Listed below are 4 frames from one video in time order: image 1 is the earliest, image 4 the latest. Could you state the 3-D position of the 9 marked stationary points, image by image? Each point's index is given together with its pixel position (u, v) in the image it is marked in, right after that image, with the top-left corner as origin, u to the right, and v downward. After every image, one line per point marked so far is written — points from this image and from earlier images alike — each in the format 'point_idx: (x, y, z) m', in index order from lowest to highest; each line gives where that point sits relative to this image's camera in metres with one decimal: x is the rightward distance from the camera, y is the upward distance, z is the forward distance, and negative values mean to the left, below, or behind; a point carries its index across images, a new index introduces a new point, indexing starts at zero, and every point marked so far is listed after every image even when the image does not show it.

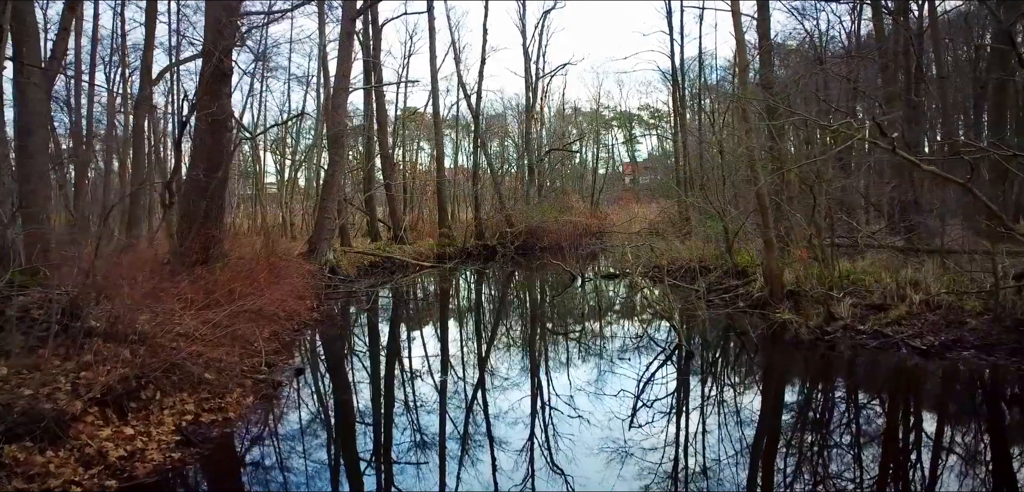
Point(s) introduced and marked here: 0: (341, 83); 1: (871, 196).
0: (-3.9, +3.8, +13.0) m
1: (+6.6, +0.9, +10.2) m
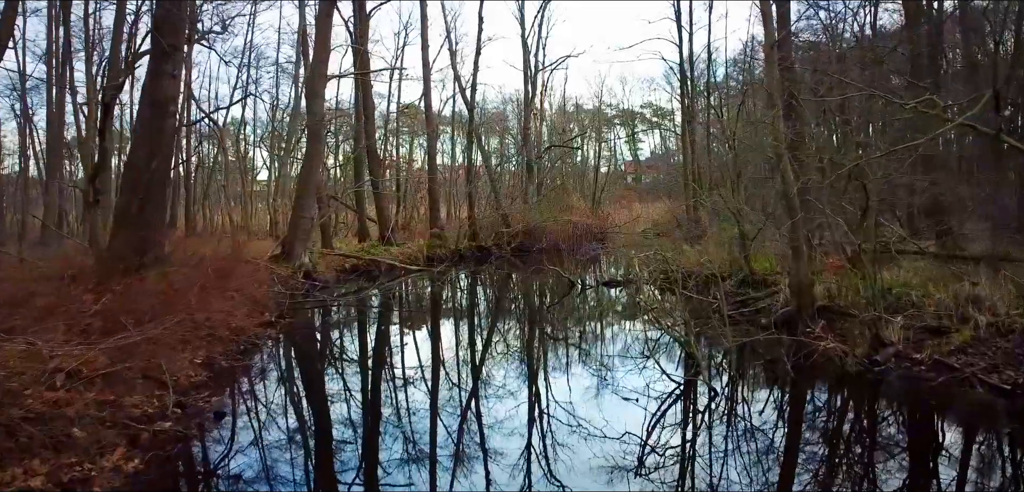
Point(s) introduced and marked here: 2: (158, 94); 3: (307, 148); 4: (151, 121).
0: (-4.1, +3.7, +11.9) m
1: (+6.4, +0.8, +9.0) m
2: (-4.7, +2.0, +7.3) m
3: (-4.4, +2.1, +11.9) m
4: (-4.6, +1.6, +7.1) m
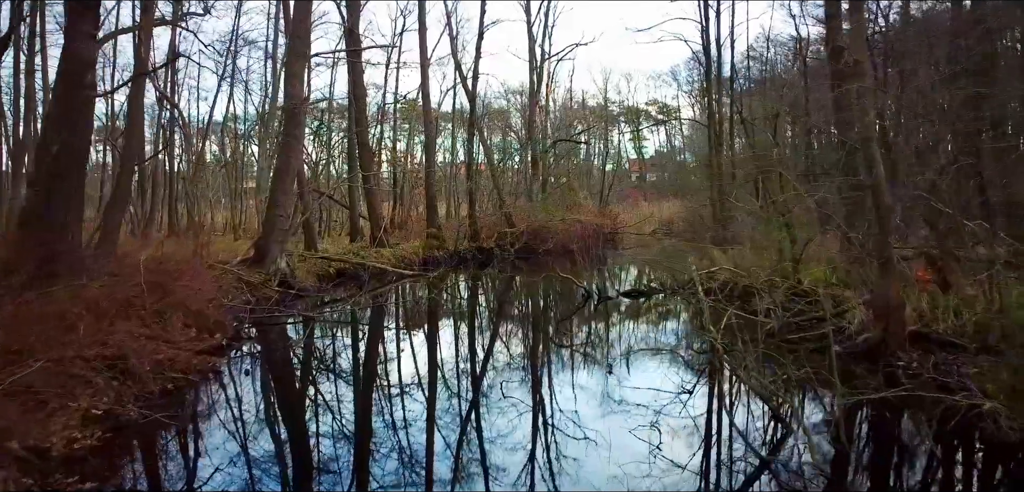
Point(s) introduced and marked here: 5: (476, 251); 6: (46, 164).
0: (-3.9, +3.7, +10.4) m
1: (+6.5, +0.7, +7.5) m
2: (-4.6, +1.9, +5.8) m
3: (-4.3, +2.1, +10.4) m
4: (-4.5, +1.5, +5.6) m
5: (-1.3, -0.2, +19.6) m
6: (-4.6, +0.8, +5.6) m
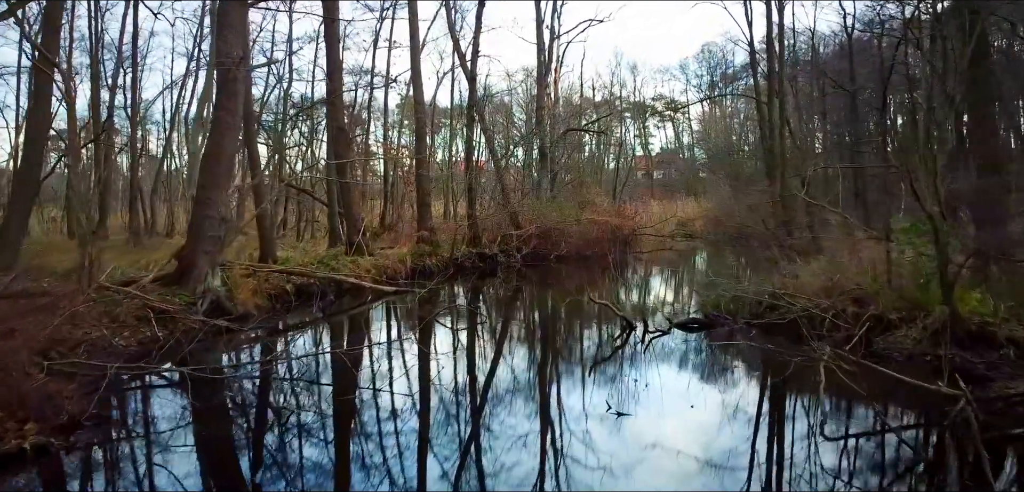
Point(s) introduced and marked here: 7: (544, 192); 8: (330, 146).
0: (-3.8, +3.5, +7.7) m
1: (+6.7, +0.5, +4.8) m
2: (-4.4, +1.8, +3.2) m
3: (-4.1, +1.9, +7.7) m
4: (-4.4, +1.4, +2.9) m
5: (-1.1, -0.3, +16.9) m
6: (-4.4, +0.6, +2.9) m
7: (+1.0, +1.6, +17.5) m
8: (-4.8, +2.7, +15.0) m
